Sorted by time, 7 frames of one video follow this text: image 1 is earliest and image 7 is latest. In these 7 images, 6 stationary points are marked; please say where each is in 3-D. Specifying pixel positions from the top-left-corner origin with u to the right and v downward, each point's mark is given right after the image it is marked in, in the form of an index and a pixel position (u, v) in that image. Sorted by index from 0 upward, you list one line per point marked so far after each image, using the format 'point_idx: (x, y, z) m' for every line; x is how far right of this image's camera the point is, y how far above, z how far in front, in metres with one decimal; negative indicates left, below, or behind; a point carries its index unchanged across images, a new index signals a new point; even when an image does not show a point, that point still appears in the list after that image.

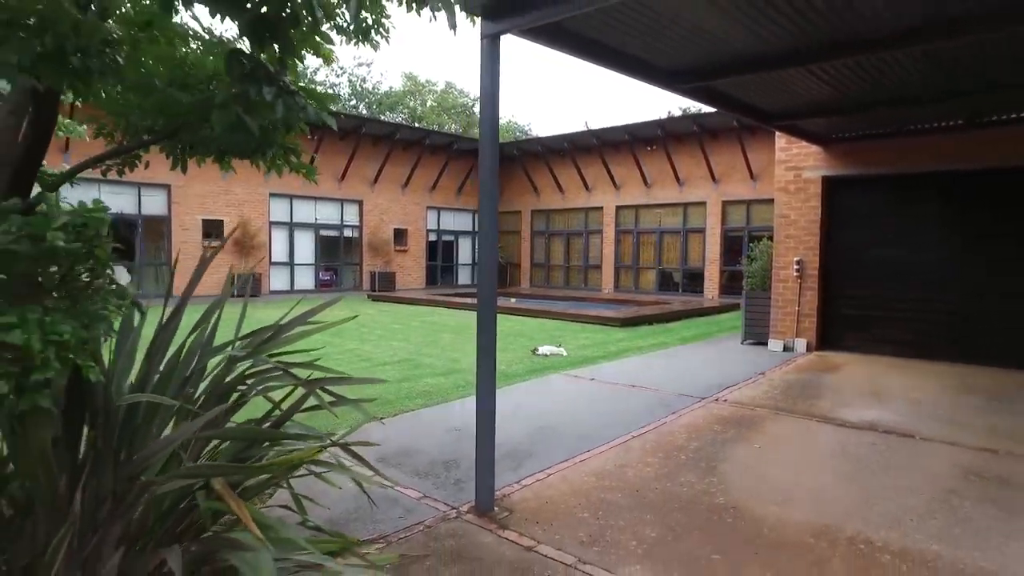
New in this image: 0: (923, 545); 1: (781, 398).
0: (+1.8, -1.1, +2.6) m
1: (+2.3, -0.9, +5.1) m
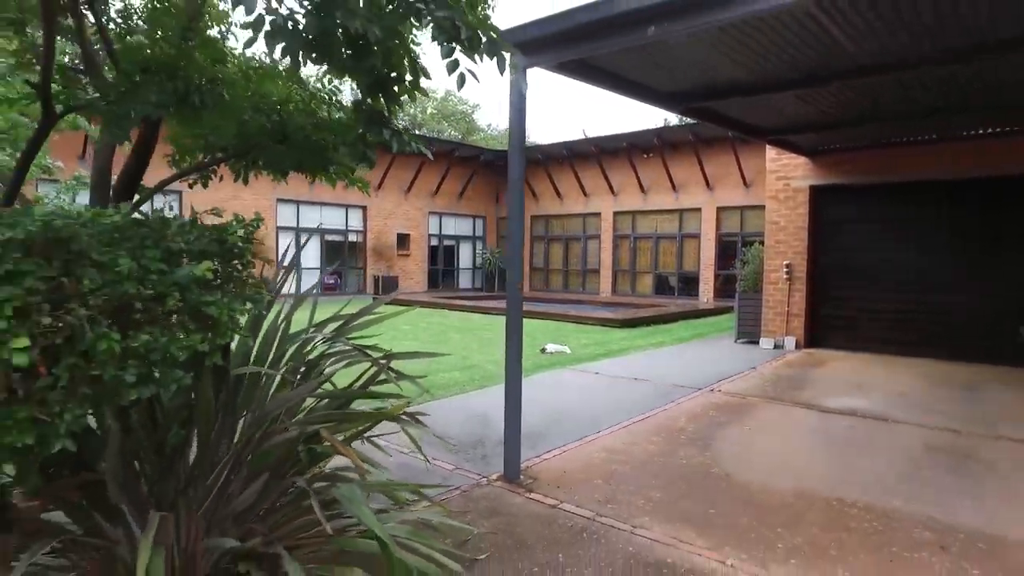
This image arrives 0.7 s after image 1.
0: (+1.9, -1.1, +3.1) m
1: (+2.4, -0.9, +5.6) m
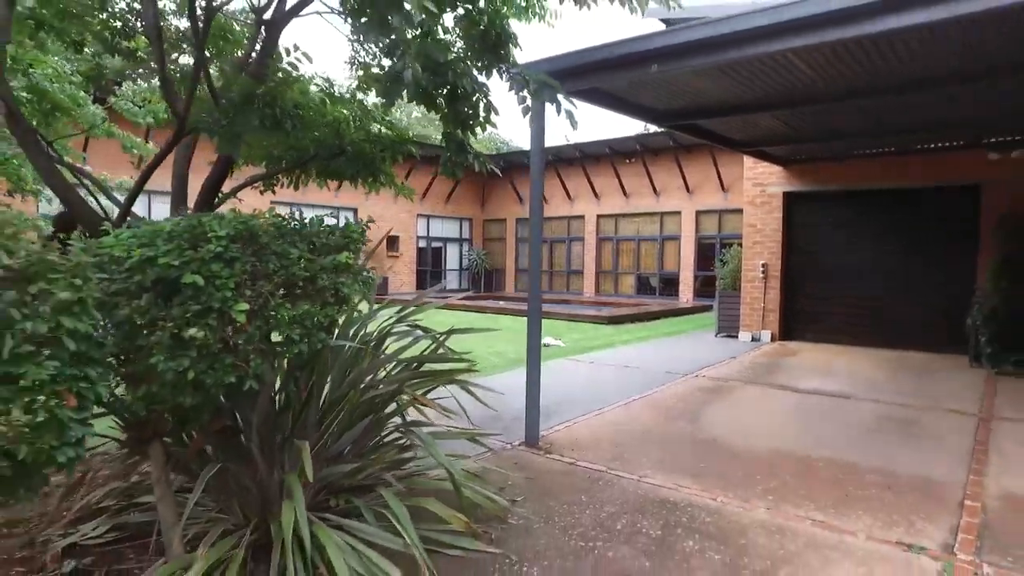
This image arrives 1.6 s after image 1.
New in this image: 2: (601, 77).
0: (+2.0, -1.0, +3.8) m
1: (+2.4, -0.9, +6.2) m
2: (+0.6, +1.4, +3.9) m
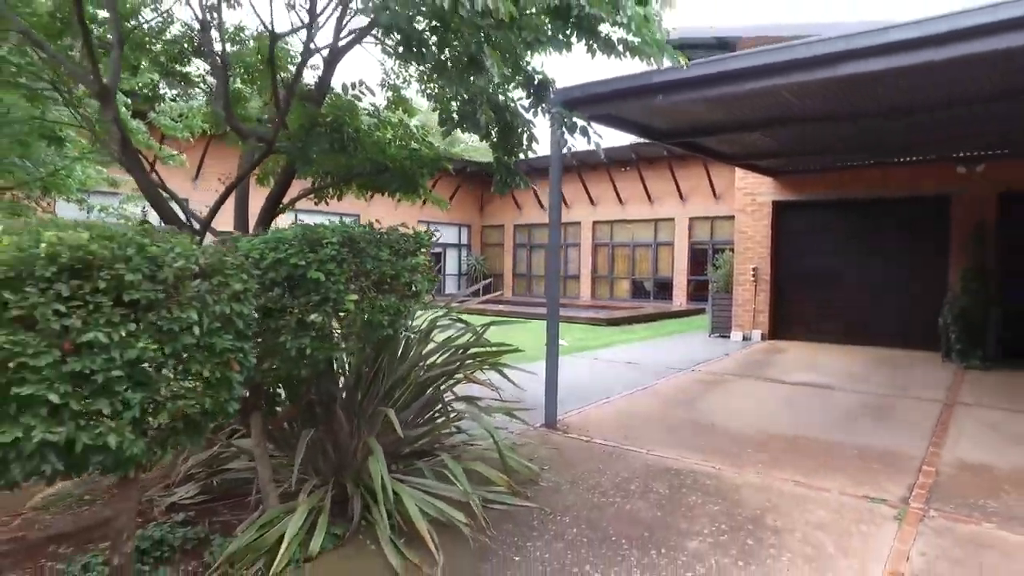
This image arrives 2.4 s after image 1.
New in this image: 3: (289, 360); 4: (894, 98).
0: (+2.2, -1.0, +4.3) m
1: (+2.6, -0.9, +6.8) m
2: (+0.8, +1.4, +4.5) m
3: (-0.9, -0.3, +2.4) m
4: (+3.2, +1.6, +5.0) m
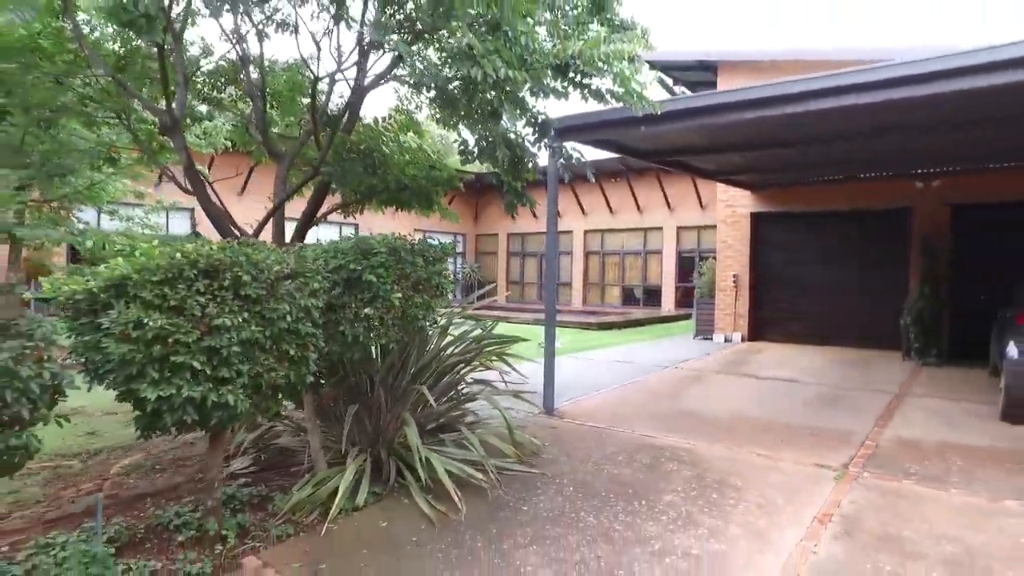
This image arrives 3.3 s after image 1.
0: (+2.2, -1.1, +4.9) m
1: (+2.6, -1.0, +7.4) m
2: (+0.8, +1.3, +5.1) m
3: (-0.8, -0.3, +3.0) m
4: (+3.2, +1.5, +5.7) m
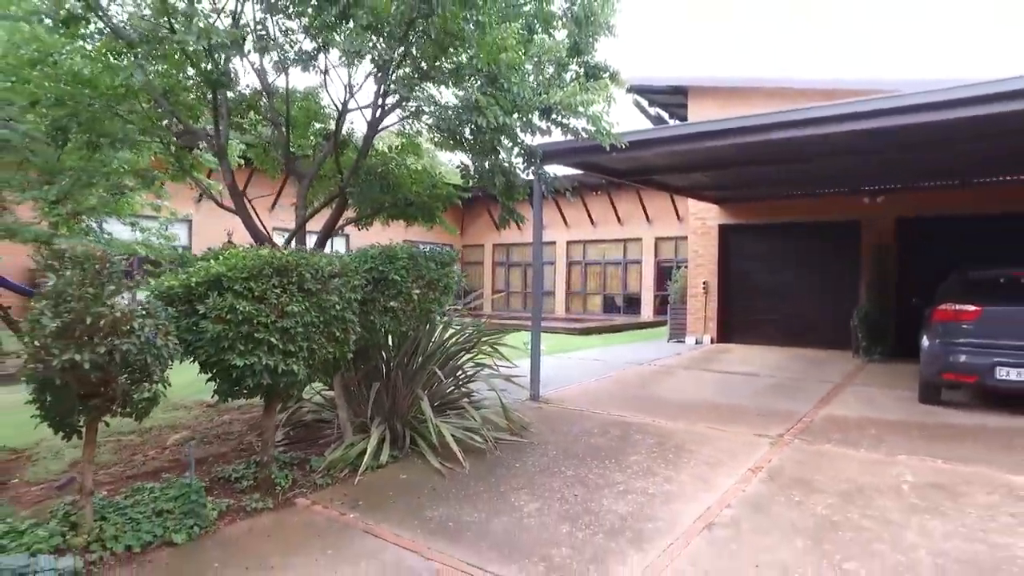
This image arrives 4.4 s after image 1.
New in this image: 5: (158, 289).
0: (+2.1, -1.1, +5.7) m
1: (+2.4, -1.0, +8.3) m
2: (+0.7, +1.3, +5.9) m
3: (-0.8, -0.3, +3.7) m
4: (+3.1, +1.5, +6.6) m
5: (-1.7, 0.0, +2.9) m
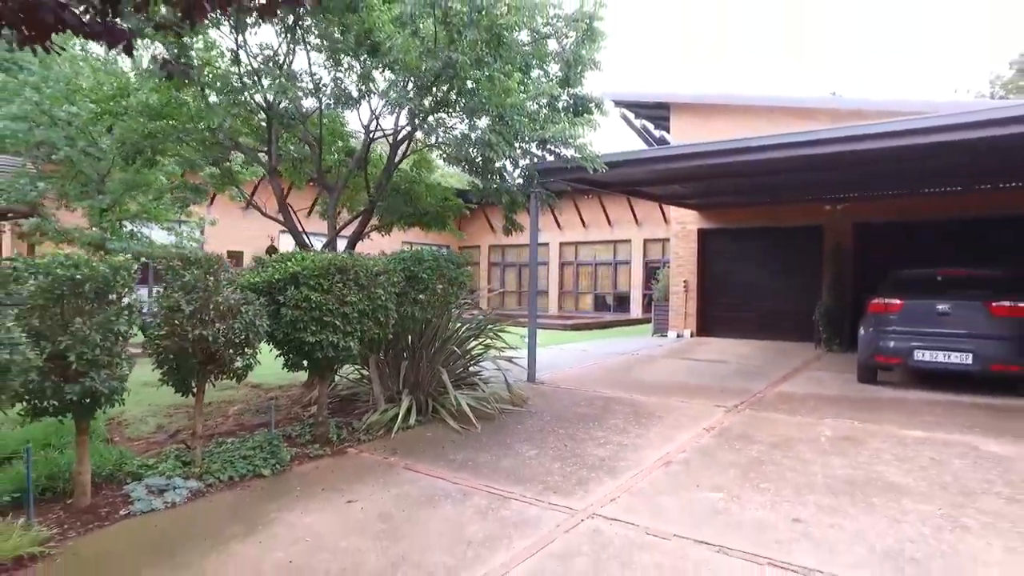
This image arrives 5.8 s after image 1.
0: (+2.2, -1.1, +6.7) m
1: (+2.4, -1.0, +9.2) m
2: (+0.7, +1.3, +6.9) m
3: (-0.8, -0.2, +4.7) m
4: (+3.1, +1.5, +7.6) m
5: (-1.6, 0.0, +3.8) m
